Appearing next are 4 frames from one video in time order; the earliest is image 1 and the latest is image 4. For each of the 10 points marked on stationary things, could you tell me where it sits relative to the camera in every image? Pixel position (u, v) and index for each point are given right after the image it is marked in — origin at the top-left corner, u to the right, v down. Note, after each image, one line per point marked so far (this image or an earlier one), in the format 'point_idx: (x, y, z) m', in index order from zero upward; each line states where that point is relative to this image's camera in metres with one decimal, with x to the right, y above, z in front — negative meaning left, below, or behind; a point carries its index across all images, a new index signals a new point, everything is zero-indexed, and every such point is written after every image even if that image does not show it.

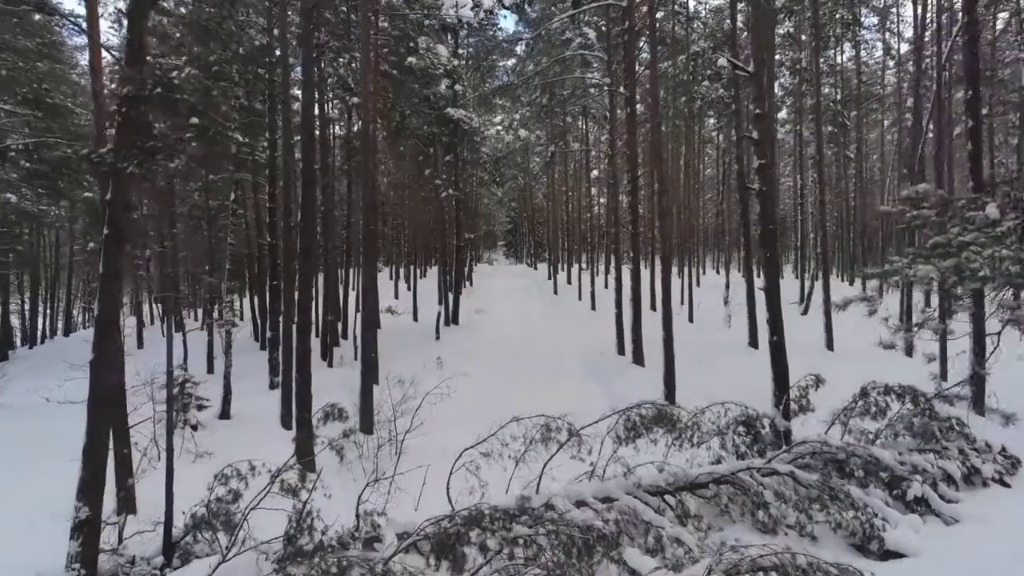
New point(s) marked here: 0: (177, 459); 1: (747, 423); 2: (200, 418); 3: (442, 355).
0: (-2.3, -1.2, +8.4) m
1: (+1.2, -0.7, +6.1) m
2: (-2.7, -1.1, +10.6) m
3: (-1.1, -1.0, +17.7) m
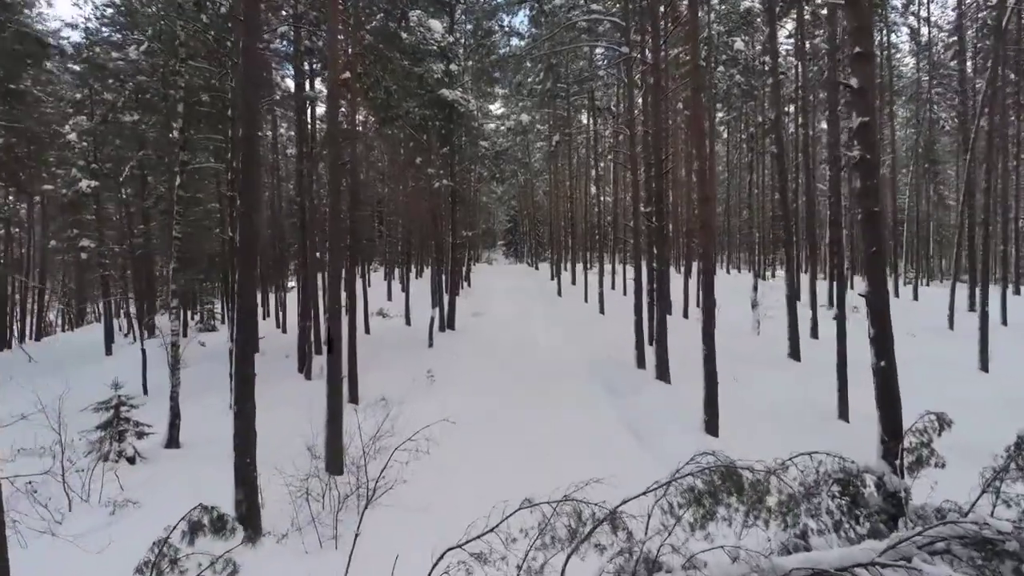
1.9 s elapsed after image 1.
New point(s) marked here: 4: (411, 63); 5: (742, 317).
0: (-2.3, -1.2, +6.7) m
1: (+1.2, -0.7, +4.4) m
2: (-2.7, -1.1, +8.9) m
3: (-1.0, -1.0, +16.0) m
4: (-1.2, +2.7, +14.7) m
5: (+3.7, -0.5, +19.6) m
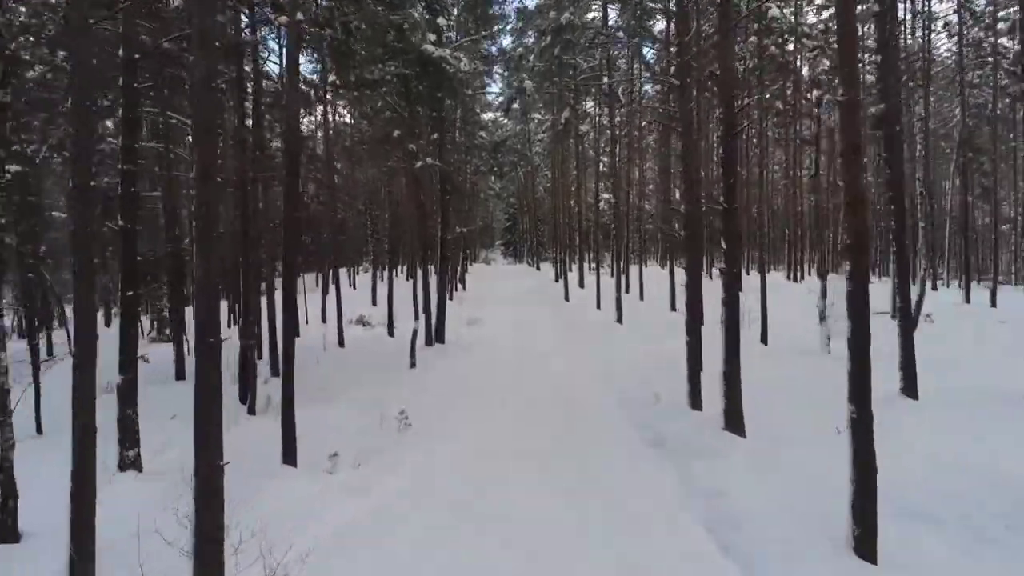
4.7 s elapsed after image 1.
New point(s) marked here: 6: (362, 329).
0: (-2.3, -1.2, +3.7) m
1: (+1.2, -0.8, +1.4) m
2: (-2.6, -1.2, +5.9) m
3: (-1.0, -1.0, +13.0) m
4: (-1.2, +2.6, +11.7) m
5: (+3.7, -0.6, +16.6) m
6: (-2.2, -0.6, +18.3) m
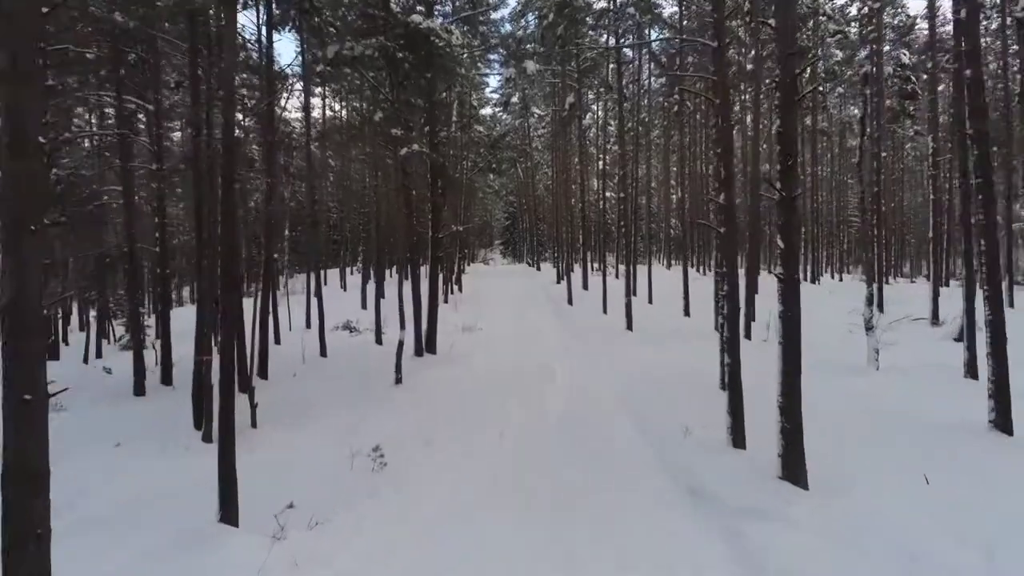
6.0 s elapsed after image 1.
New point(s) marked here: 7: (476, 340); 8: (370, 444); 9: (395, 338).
0: (-2.3, -1.3, +2.2) m
1: (+1.2, -0.8, -0.1) m
2: (-2.6, -1.2, +4.4) m
3: (-1.0, -1.1, +11.5) m
4: (-1.2, +2.6, +10.2) m
5: (+3.7, -0.6, +15.1) m
6: (-2.2, -0.6, +16.8) m
7: (-0.5, -0.7, +17.1) m
8: (-1.1, -1.2, +9.4) m
9: (-1.6, -0.7, +16.6) m
